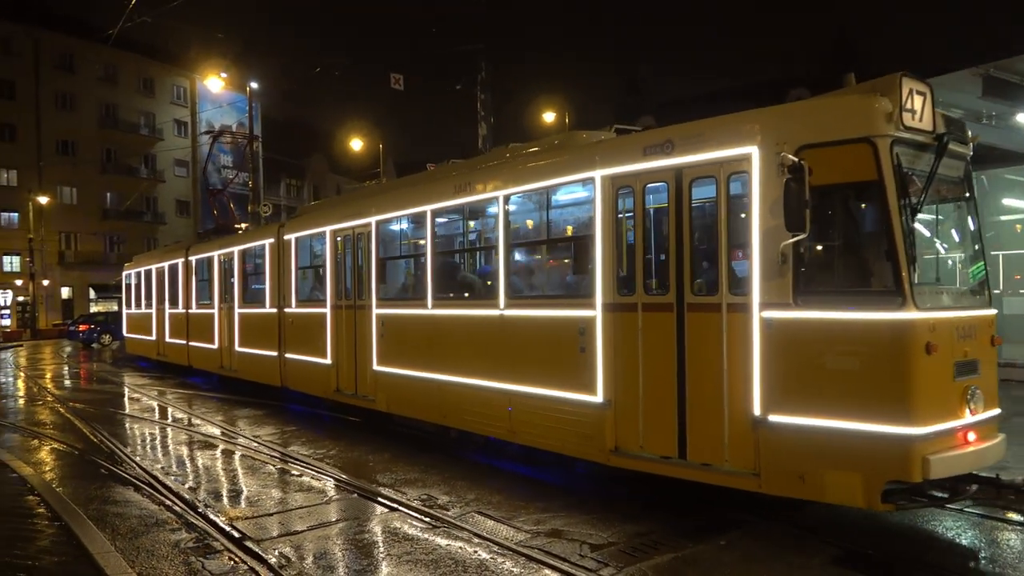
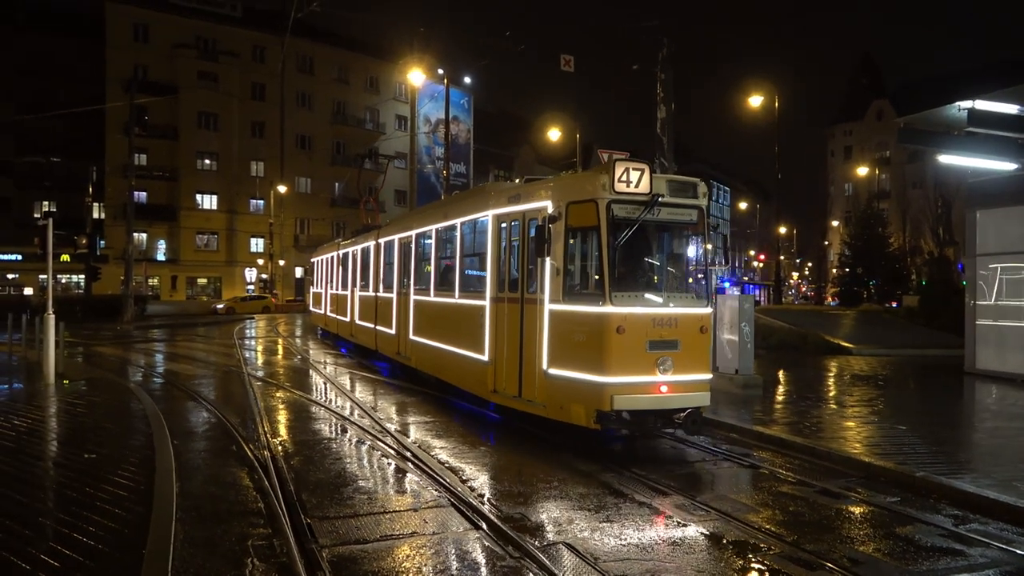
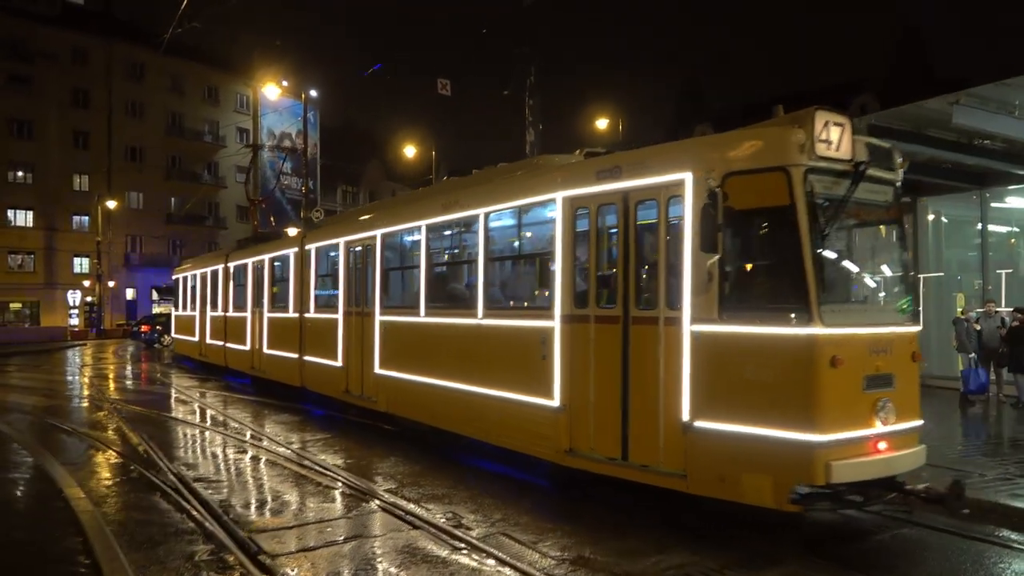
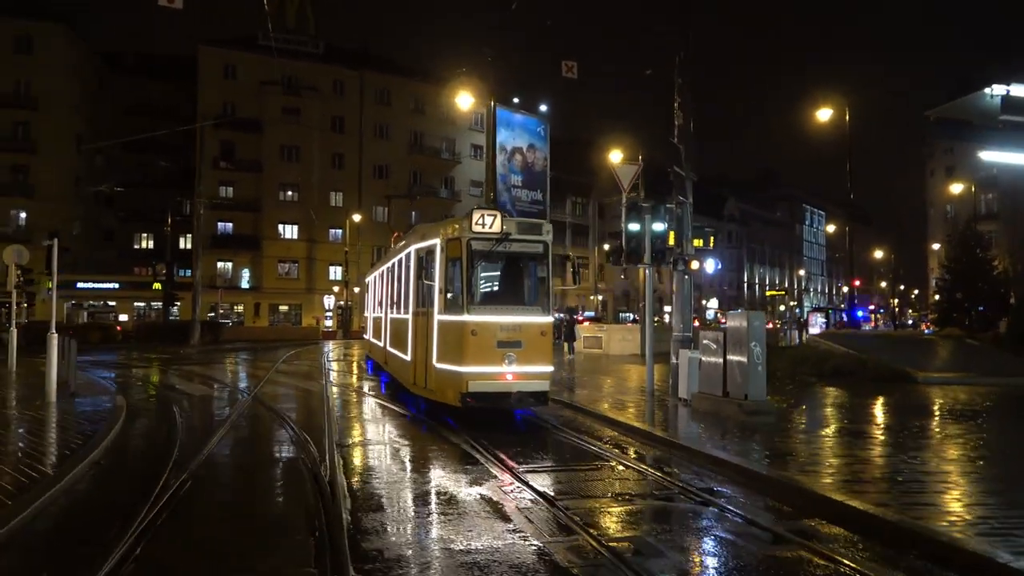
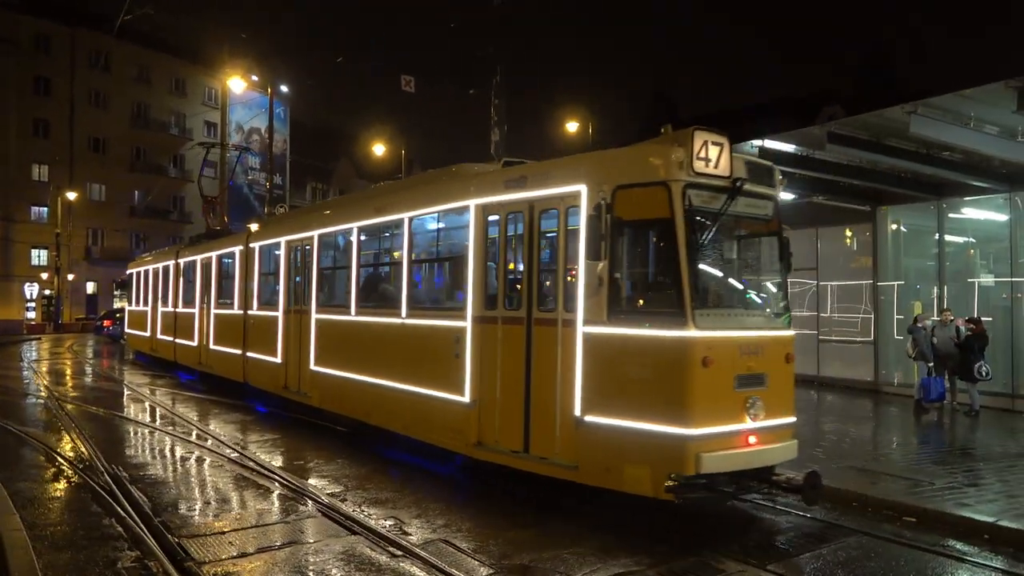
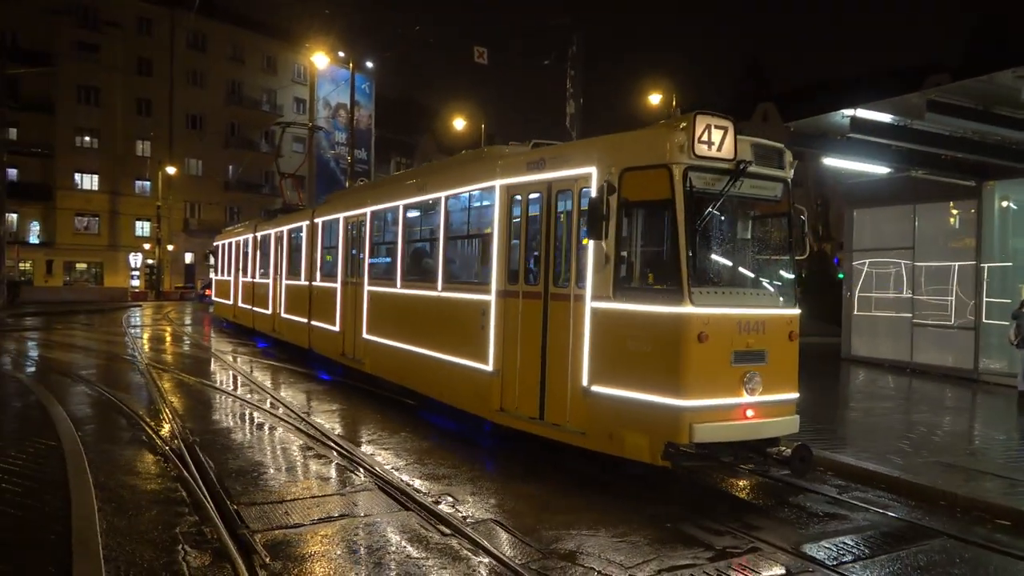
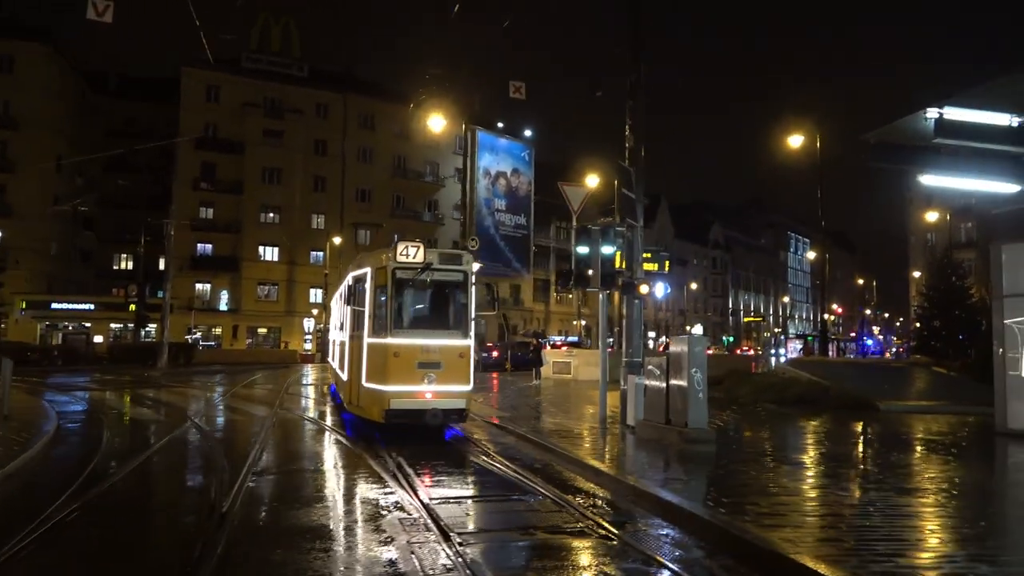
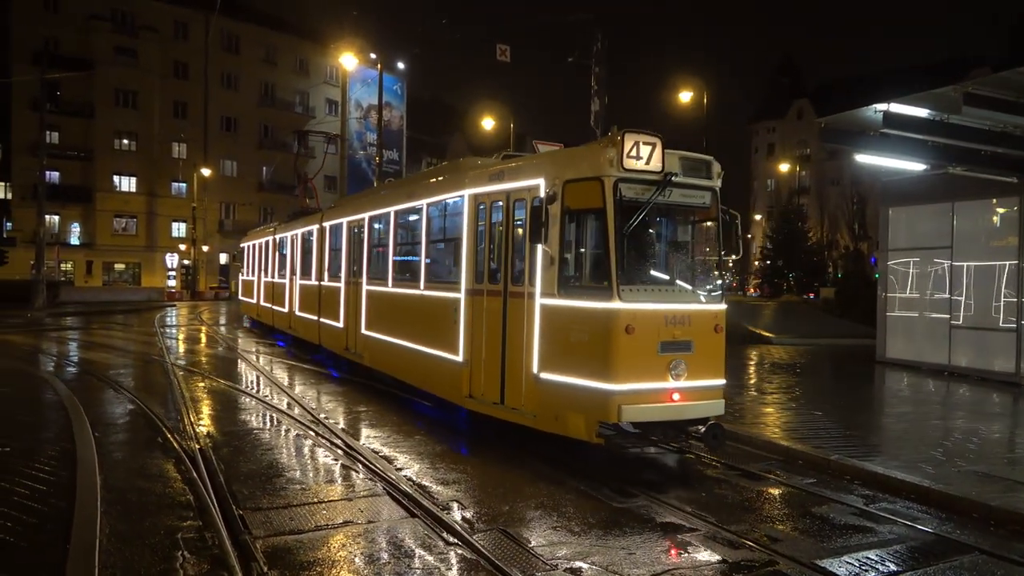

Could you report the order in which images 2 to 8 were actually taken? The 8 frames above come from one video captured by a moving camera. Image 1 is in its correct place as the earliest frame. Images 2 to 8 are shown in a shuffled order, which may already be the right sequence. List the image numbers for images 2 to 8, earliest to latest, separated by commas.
3, 5, 6, 8, 2, 4, 7
